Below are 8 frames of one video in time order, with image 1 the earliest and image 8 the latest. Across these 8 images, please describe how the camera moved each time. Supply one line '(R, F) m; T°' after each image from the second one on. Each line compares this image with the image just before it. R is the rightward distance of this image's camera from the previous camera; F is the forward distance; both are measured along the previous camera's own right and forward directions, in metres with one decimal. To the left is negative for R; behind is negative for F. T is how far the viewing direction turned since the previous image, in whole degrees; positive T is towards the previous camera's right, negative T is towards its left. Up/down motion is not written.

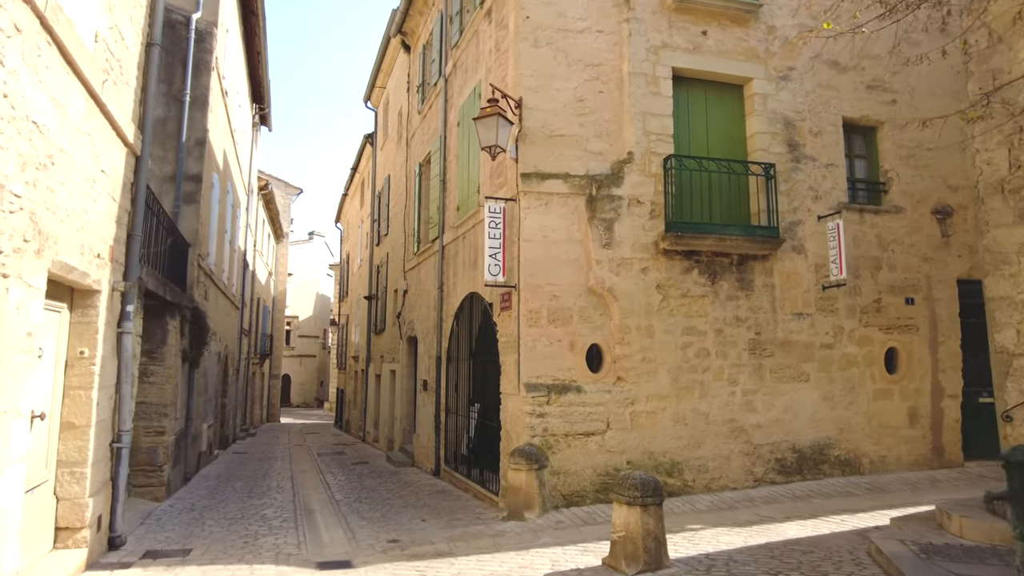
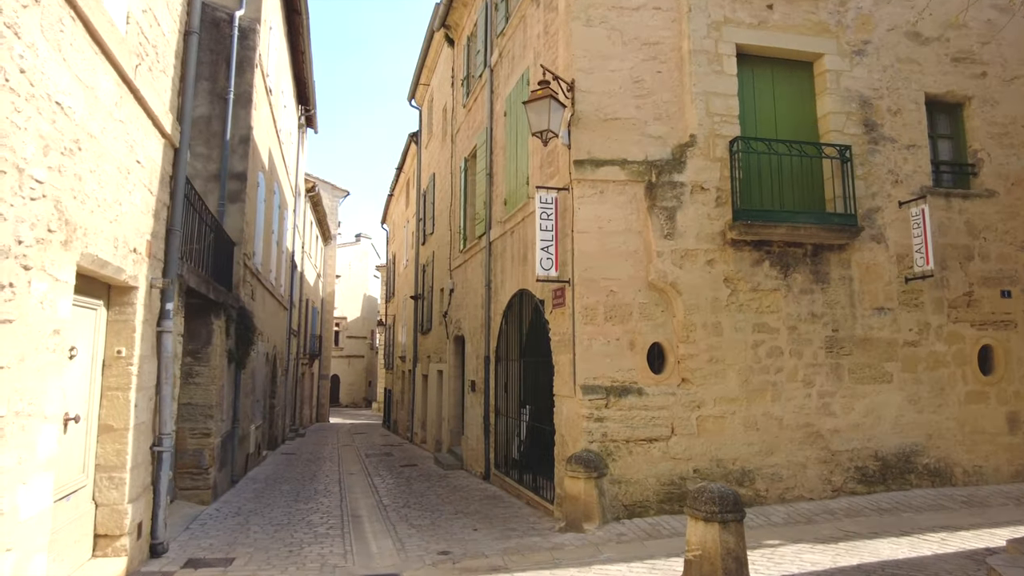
(-0.1, +0.4) m; -4°
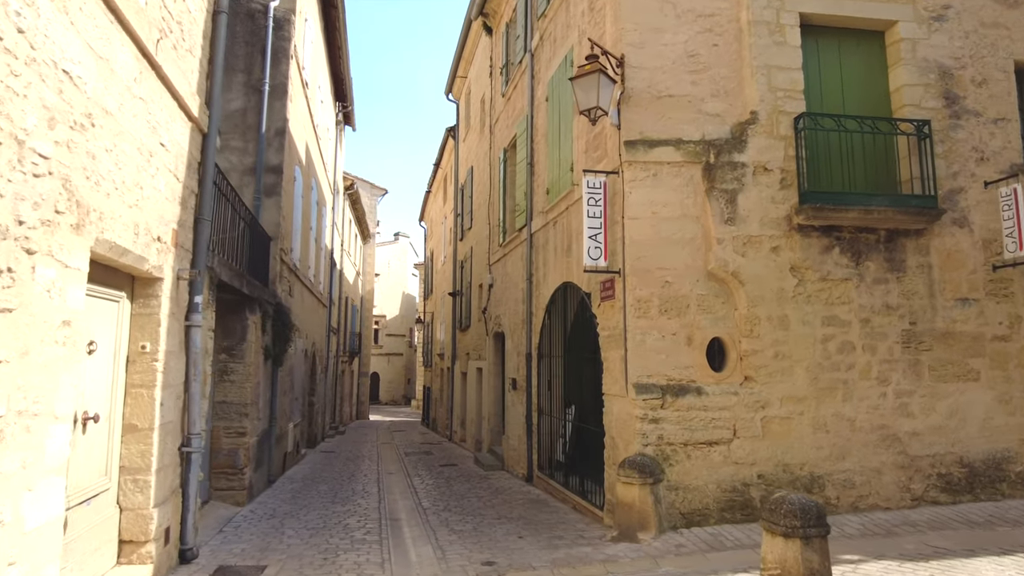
(-0.1, +0.4) m; -3°
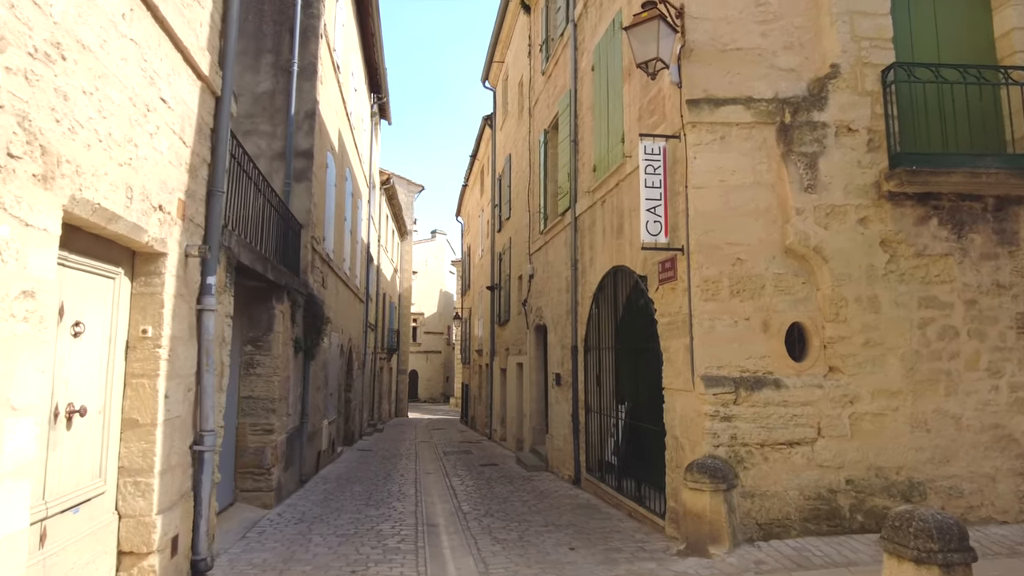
(-0.1, +0.7) m; -3°
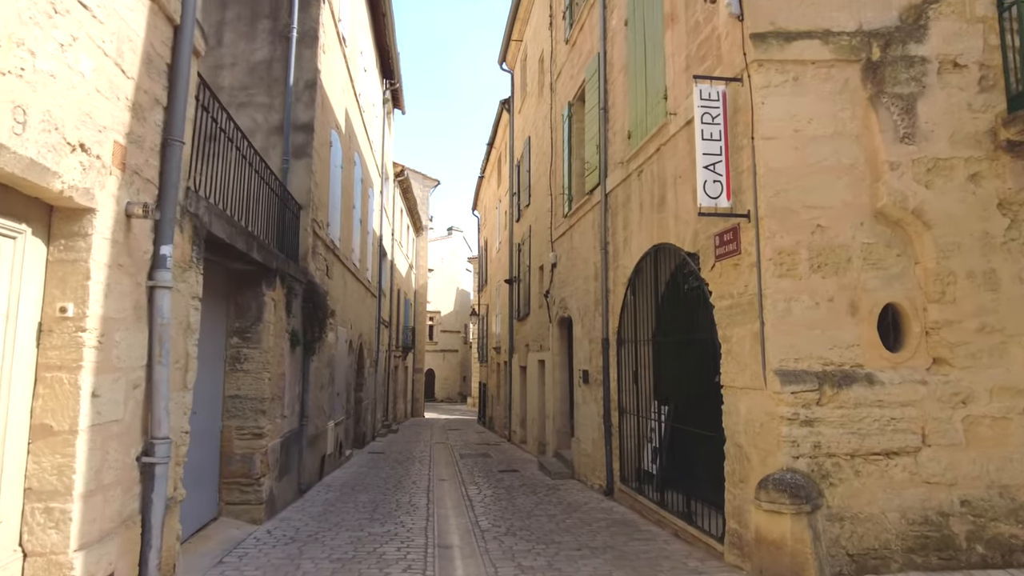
(-0.1, +1.0) m; -1°
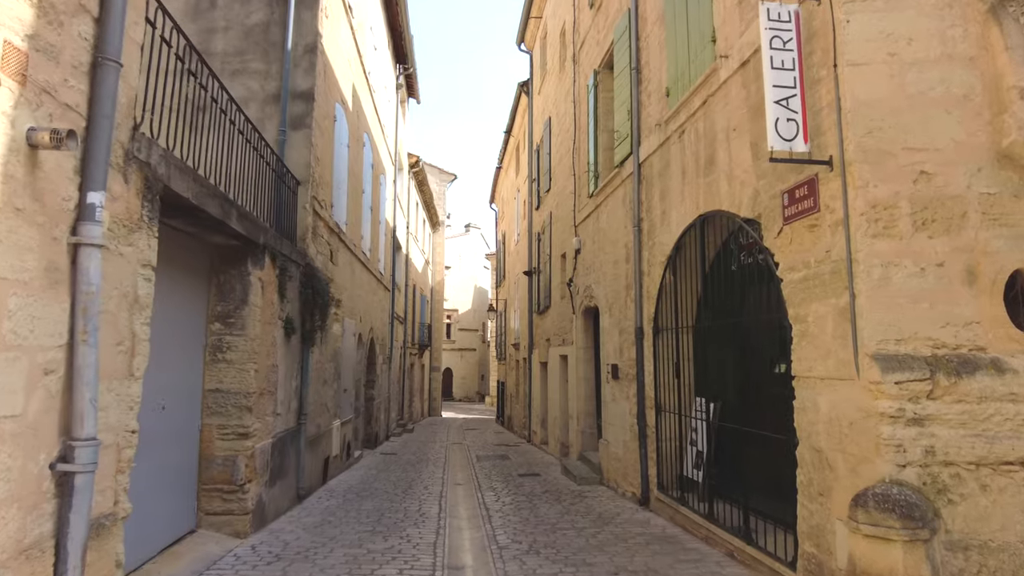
(0.0, +0.9) m; -2°
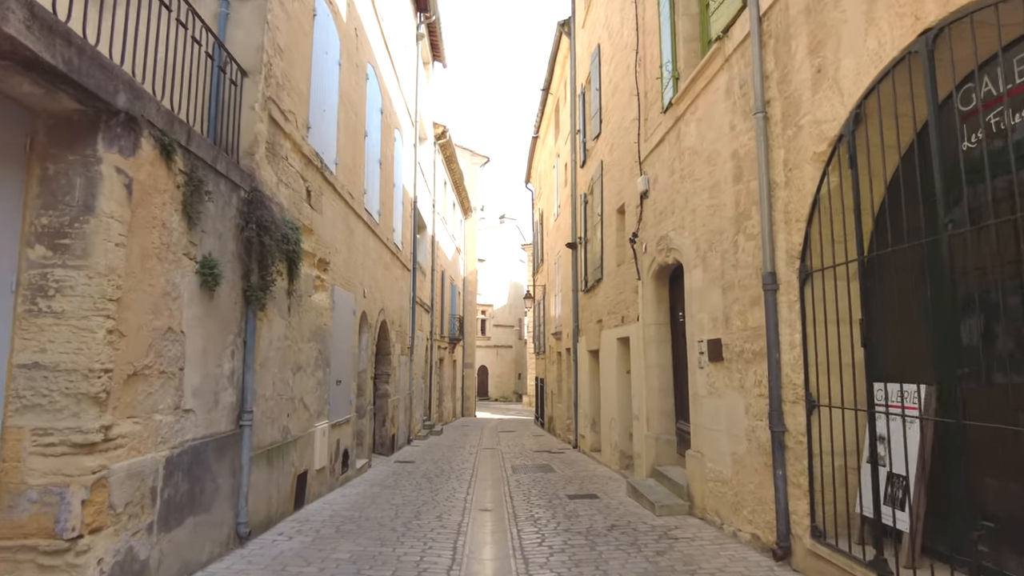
(-0.1, +2.7) m; -3°
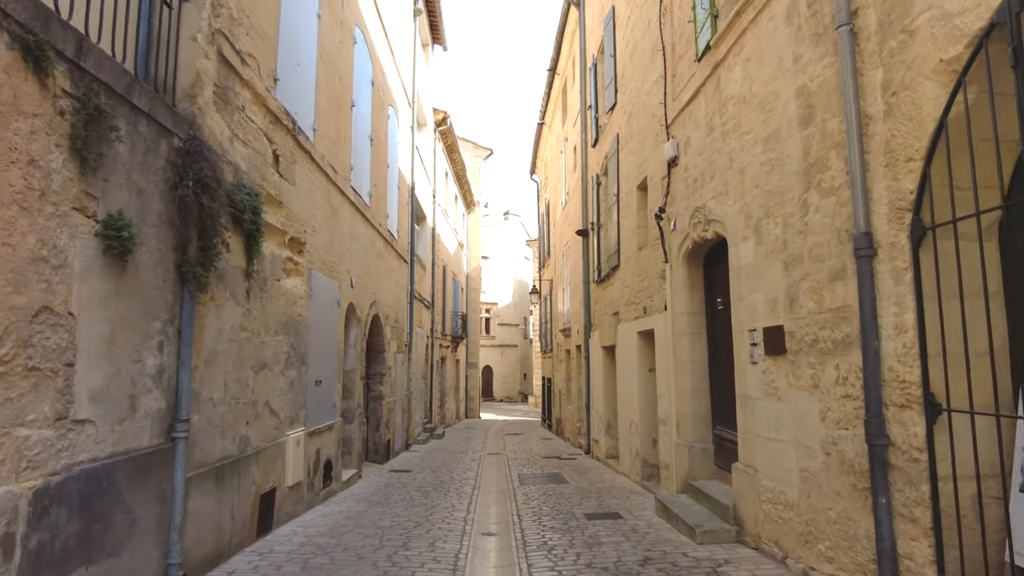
(0.0, +1.1) m; 0°
